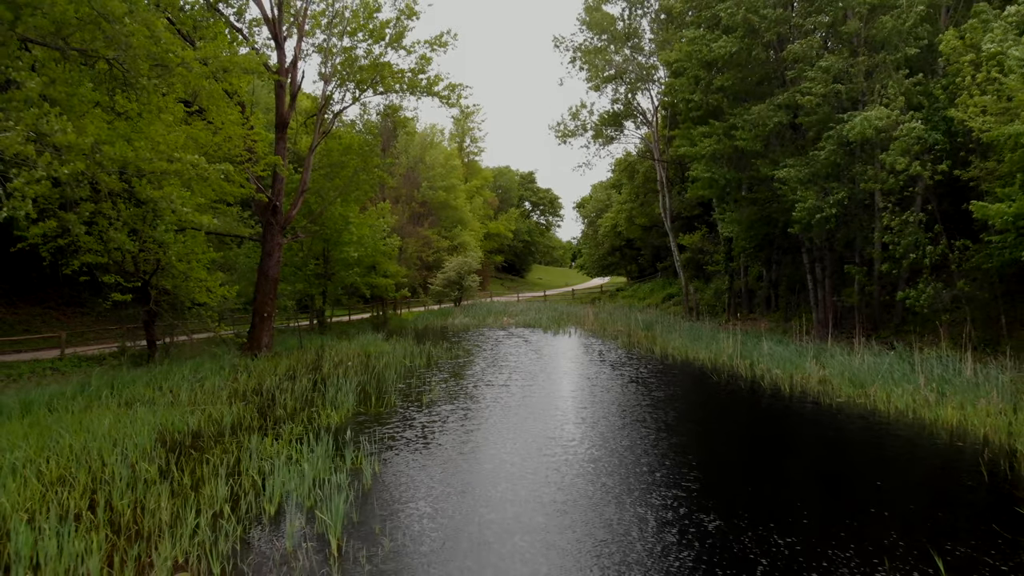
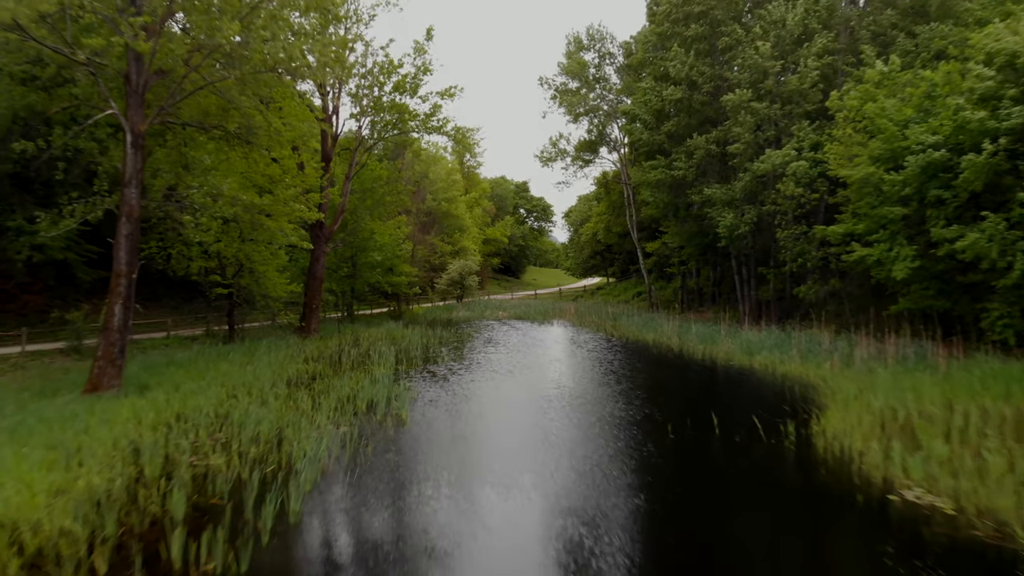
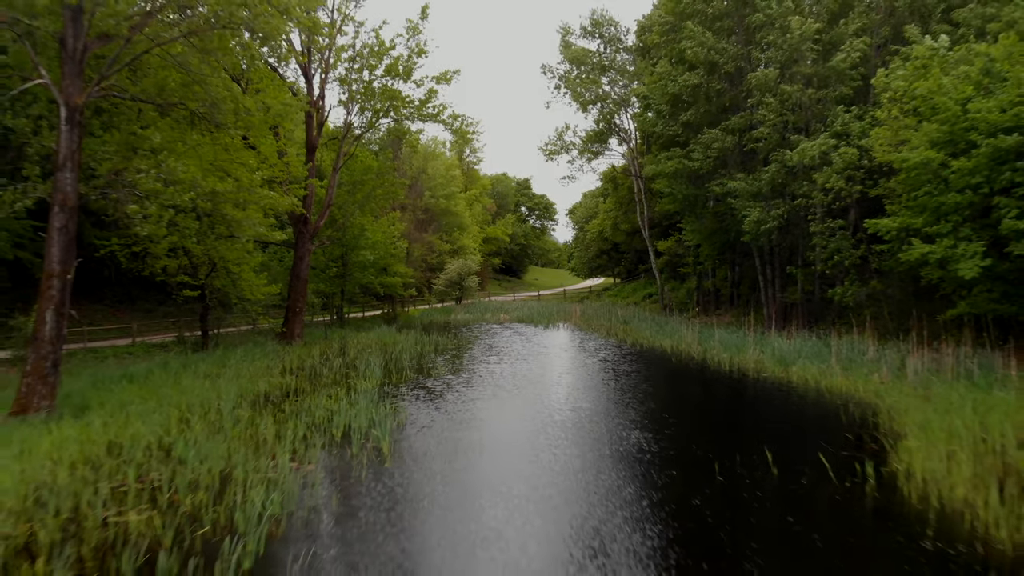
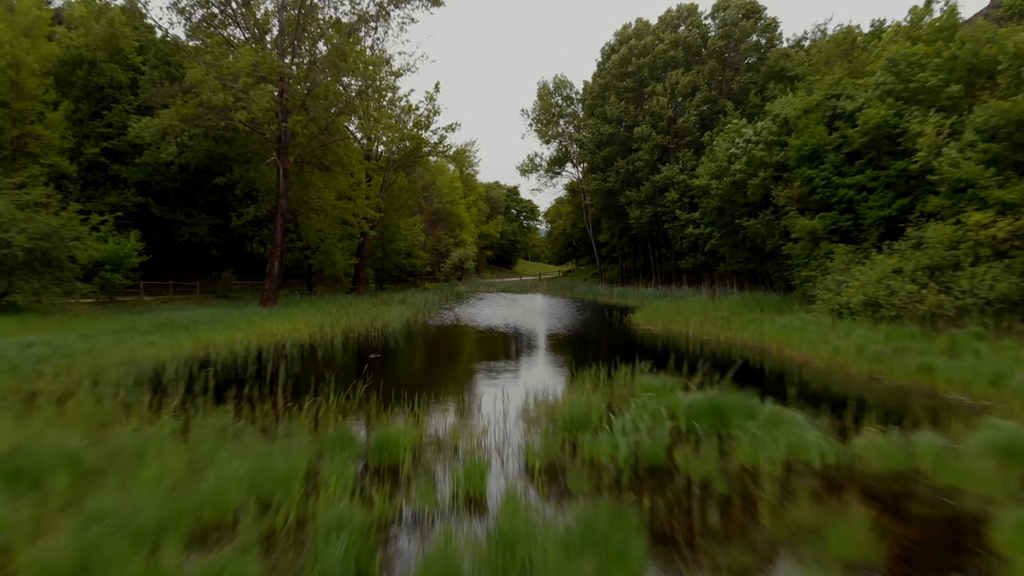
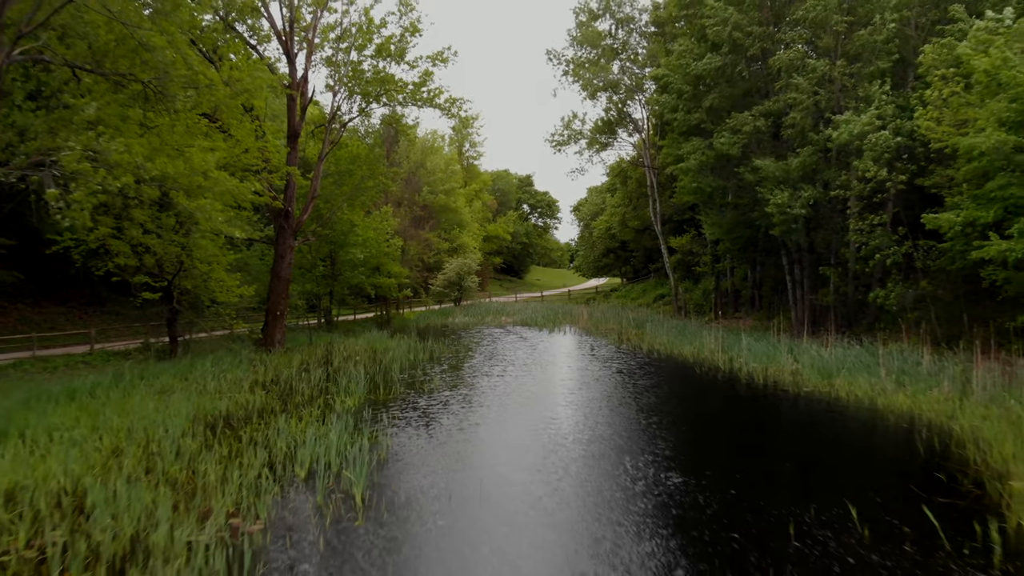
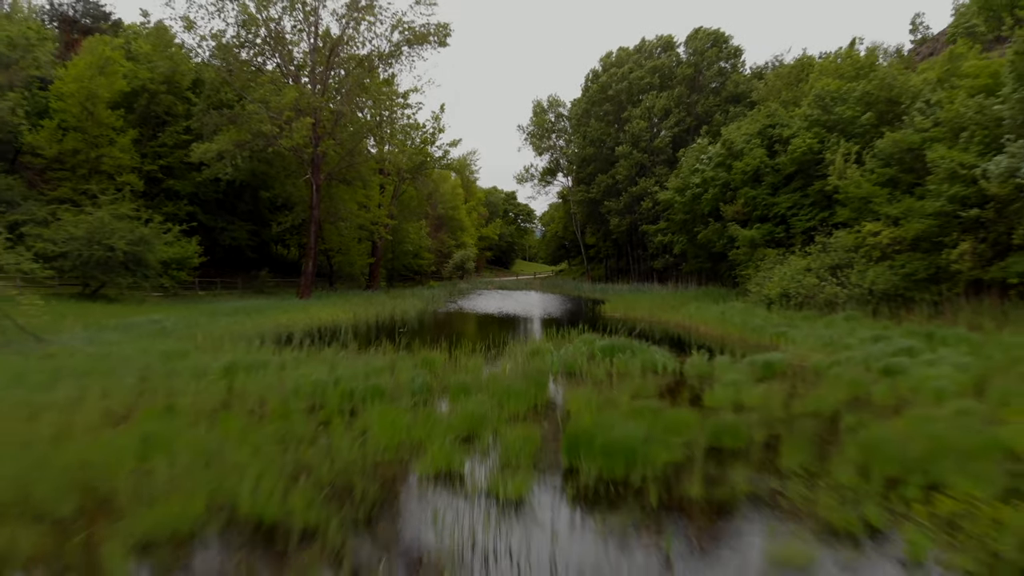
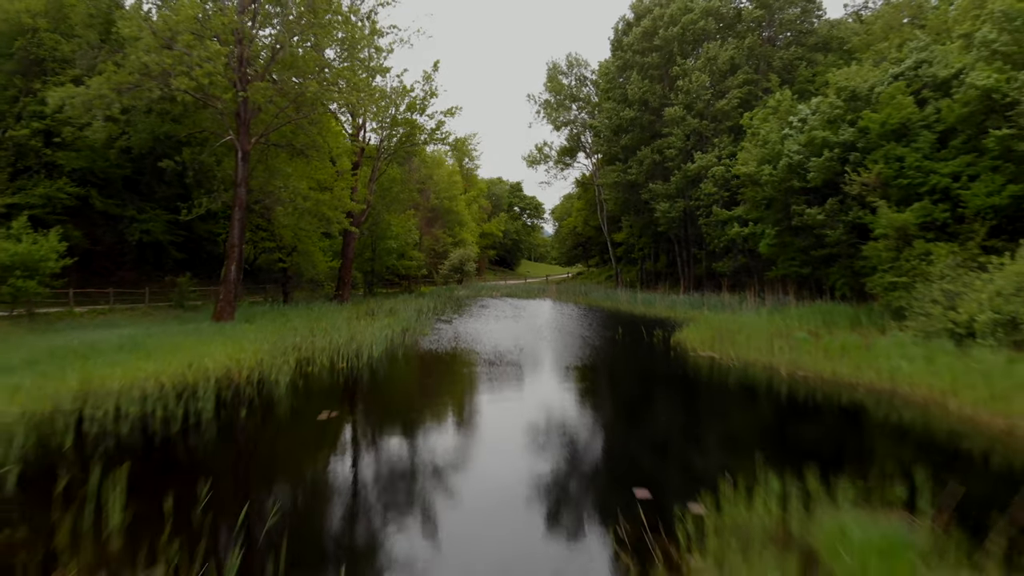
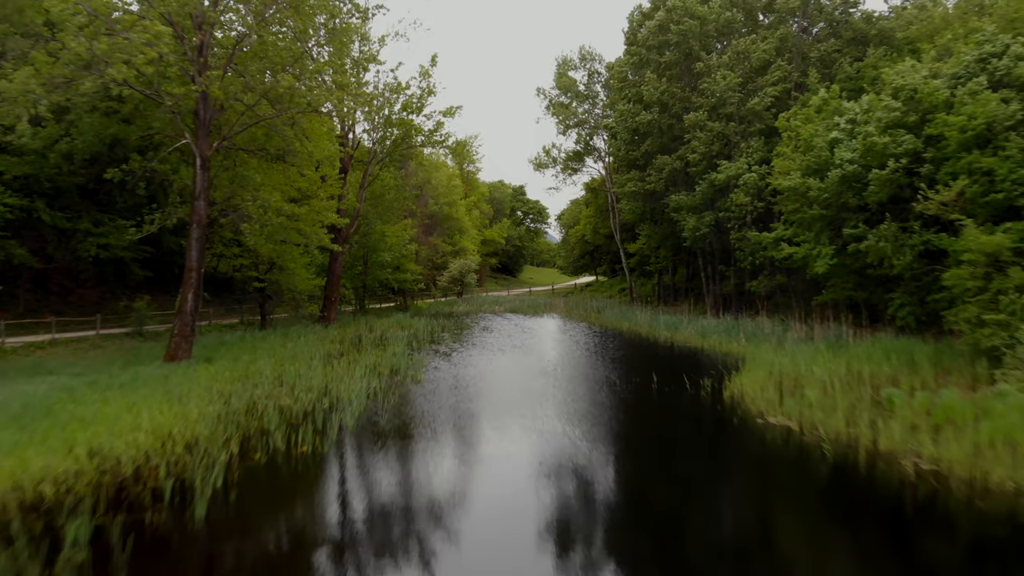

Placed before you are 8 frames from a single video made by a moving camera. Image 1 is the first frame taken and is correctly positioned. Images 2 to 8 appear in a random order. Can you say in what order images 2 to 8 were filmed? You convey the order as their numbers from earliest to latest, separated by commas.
5, 3, 2, 8, 7, 4, 6
